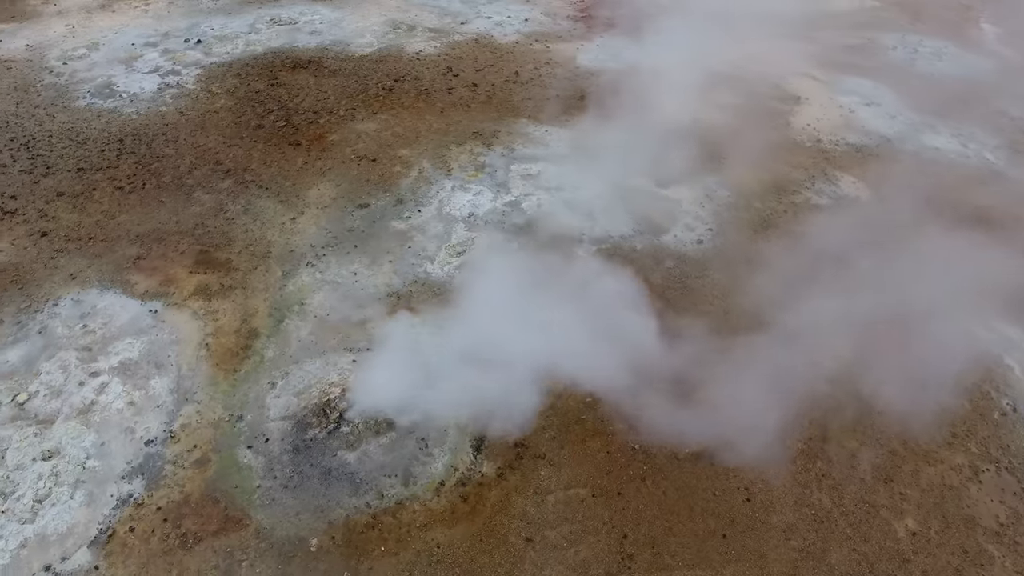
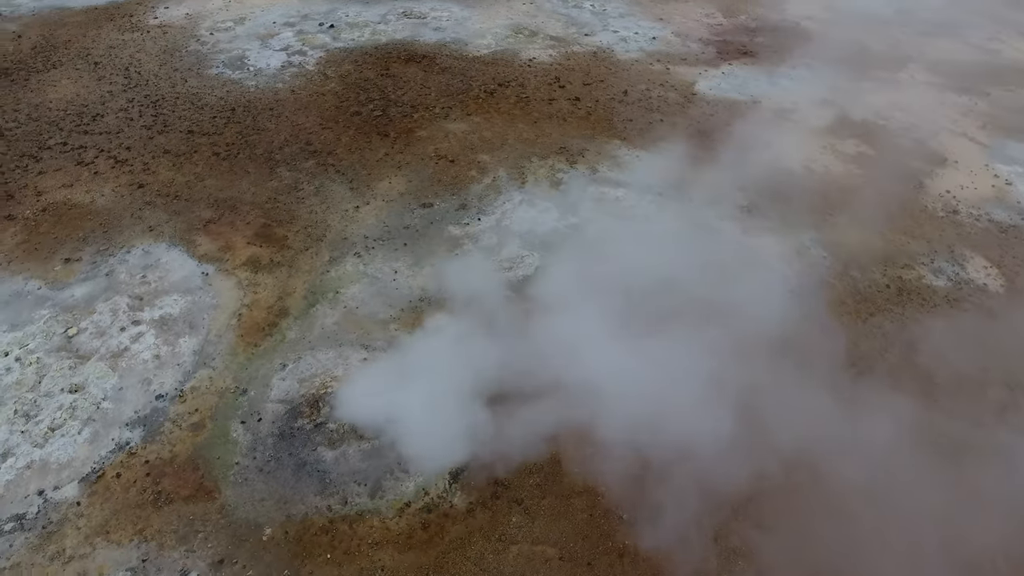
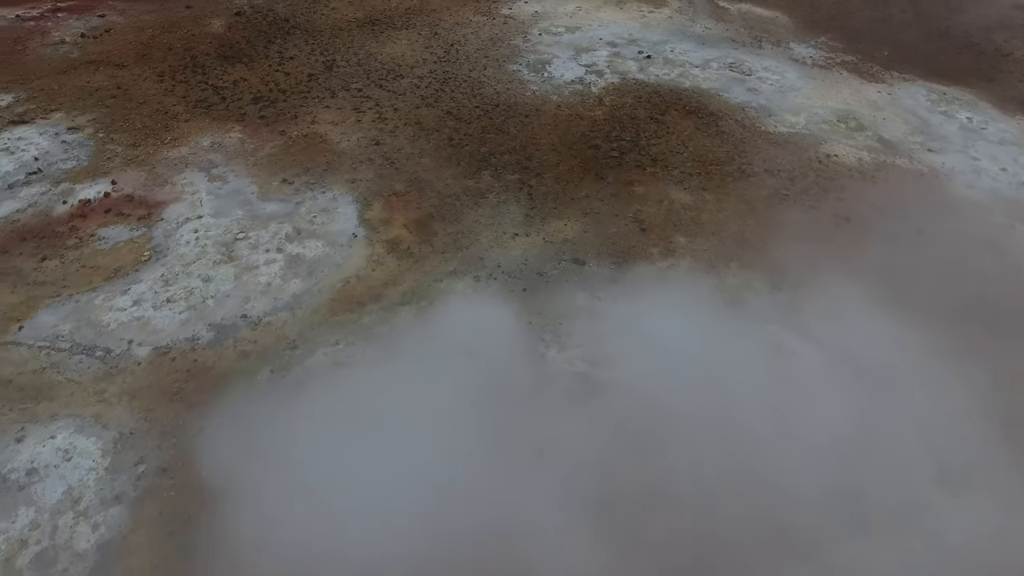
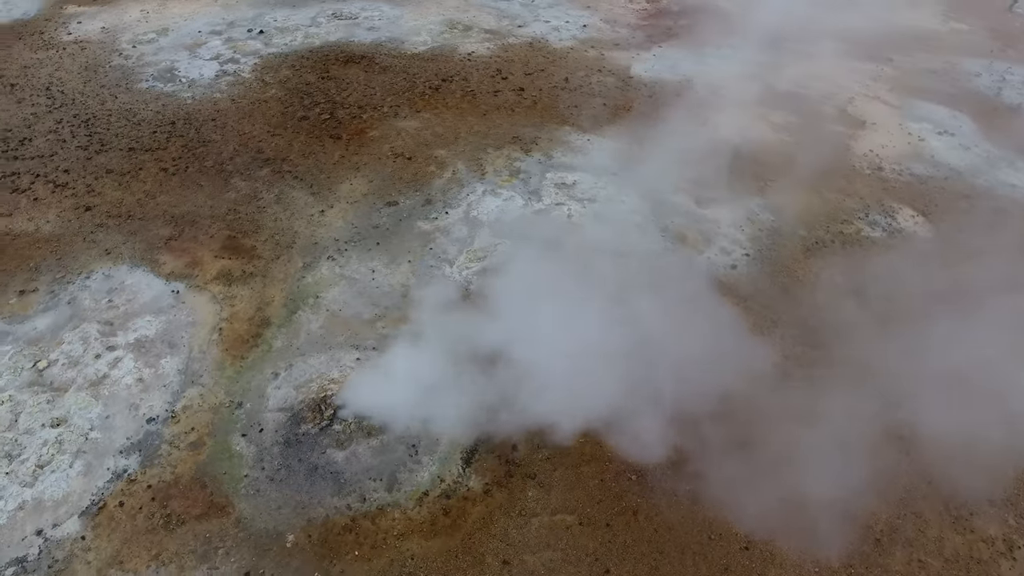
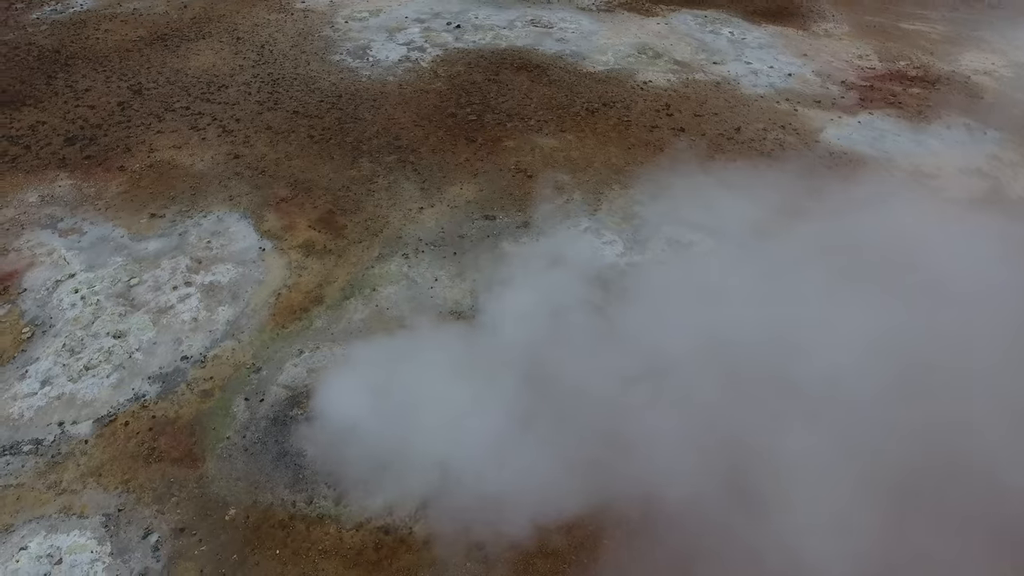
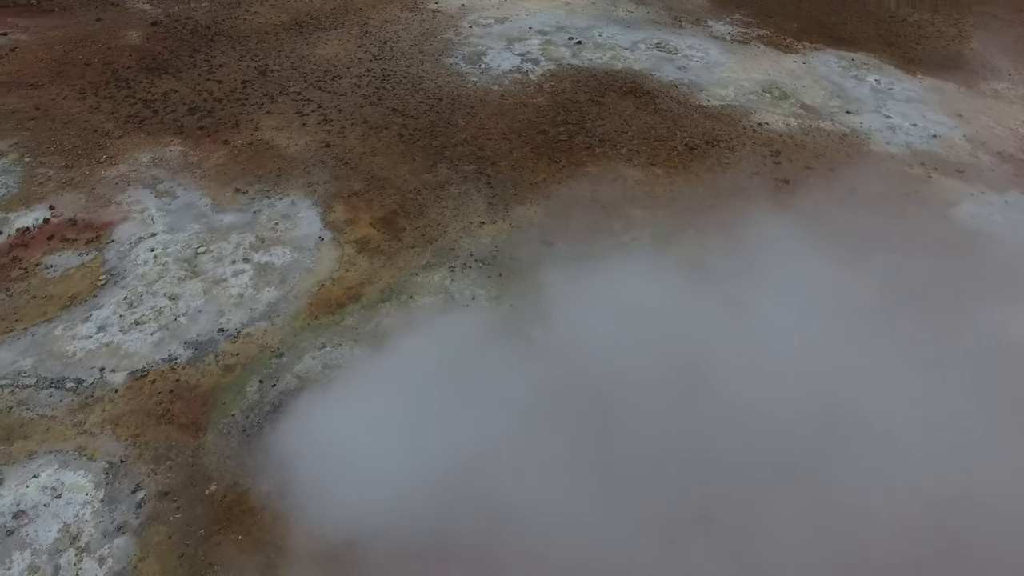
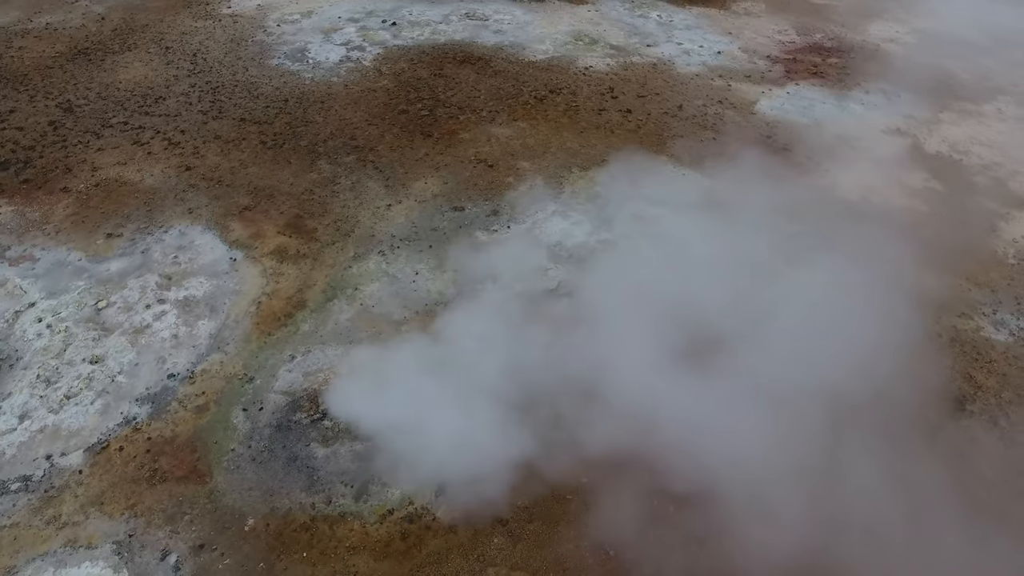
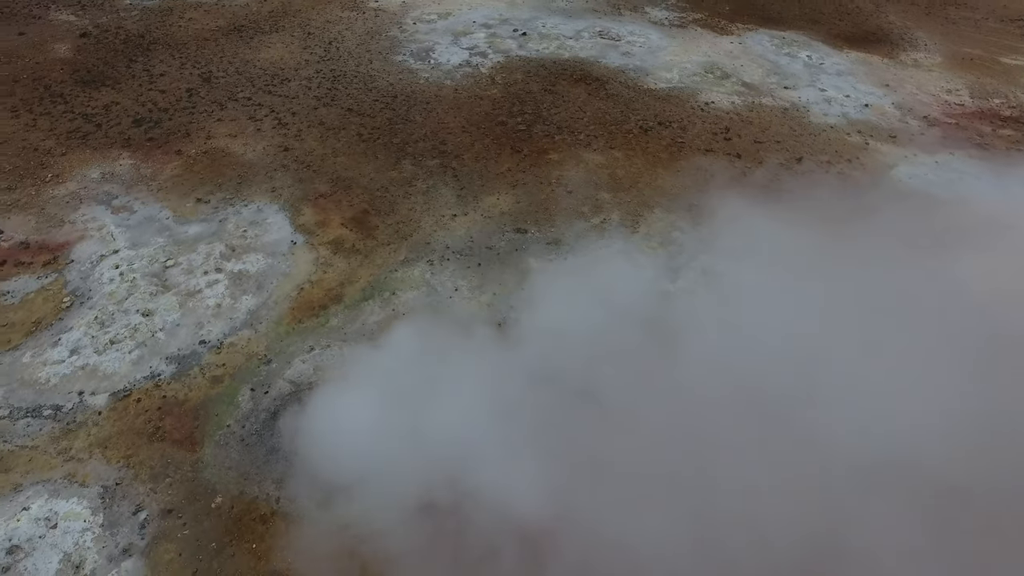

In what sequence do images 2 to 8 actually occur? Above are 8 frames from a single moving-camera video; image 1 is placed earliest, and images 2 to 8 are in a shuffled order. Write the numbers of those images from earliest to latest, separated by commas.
4, 2, 7, 5, 8, 6, 3
